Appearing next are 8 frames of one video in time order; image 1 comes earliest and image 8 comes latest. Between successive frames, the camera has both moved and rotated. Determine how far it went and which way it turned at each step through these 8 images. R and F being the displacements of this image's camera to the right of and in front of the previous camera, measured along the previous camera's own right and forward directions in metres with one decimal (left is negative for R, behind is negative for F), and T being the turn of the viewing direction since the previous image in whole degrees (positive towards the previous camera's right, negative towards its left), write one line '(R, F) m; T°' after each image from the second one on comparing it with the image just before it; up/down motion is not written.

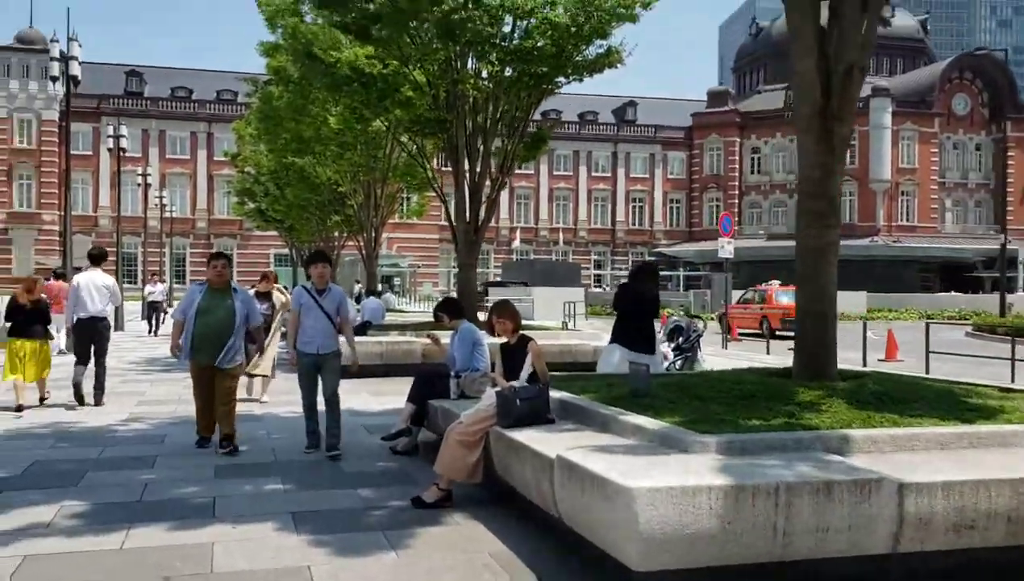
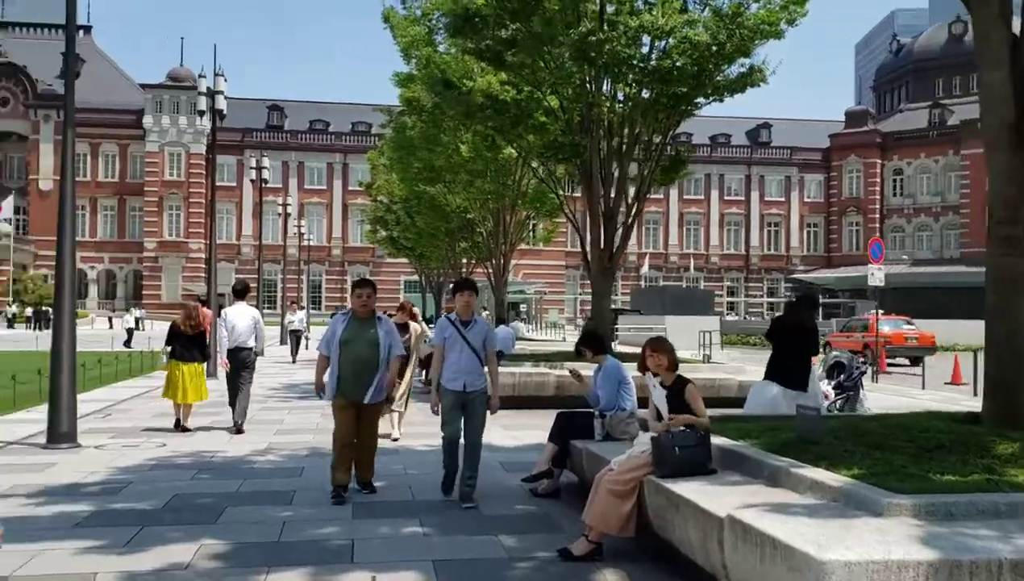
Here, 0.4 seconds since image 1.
(-0.1, +0.4) m; -7°
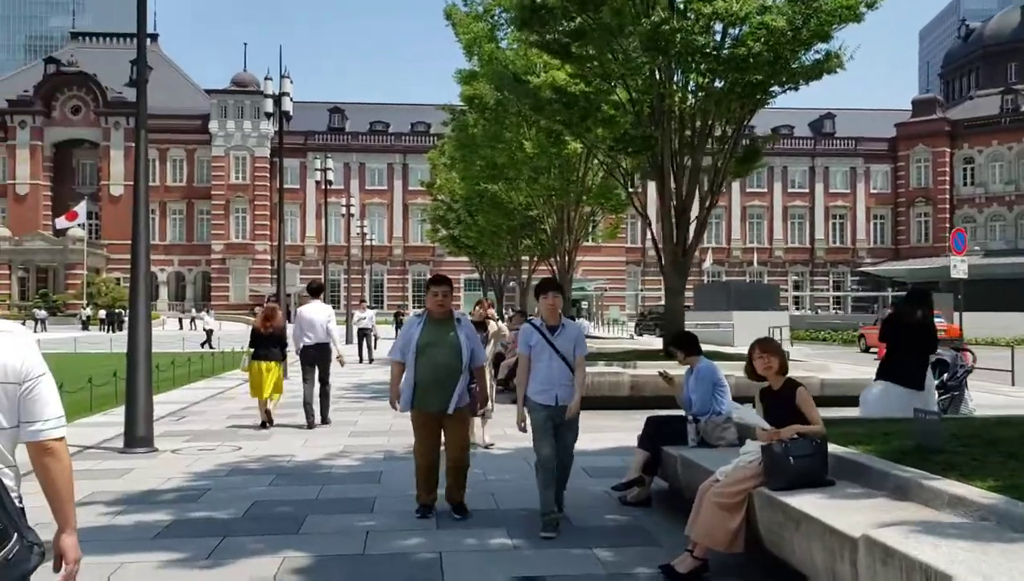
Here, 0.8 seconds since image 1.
(-0.2, +0.3) m; -3°
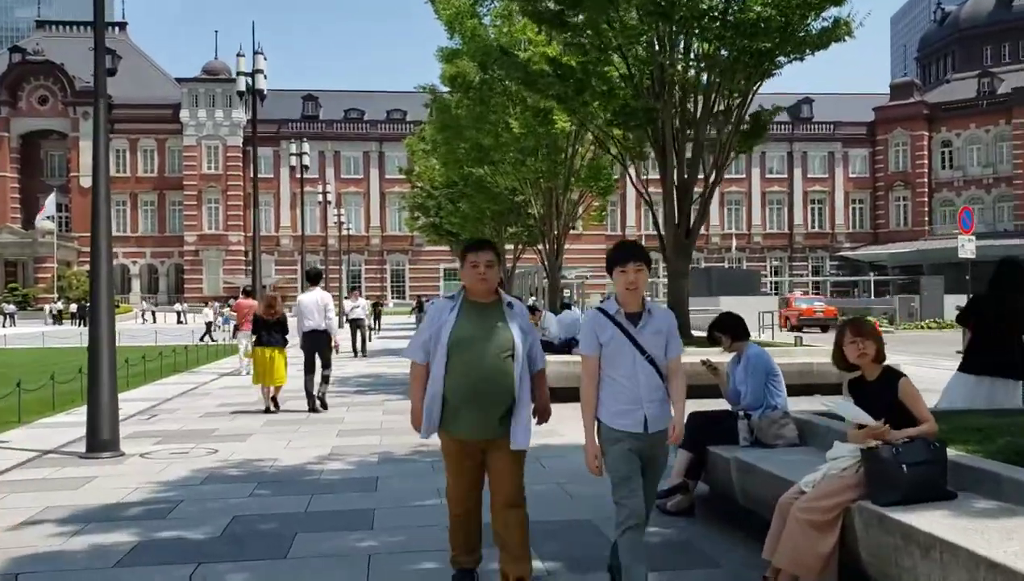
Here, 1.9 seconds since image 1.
(-0.3, +1.0) m; +1°
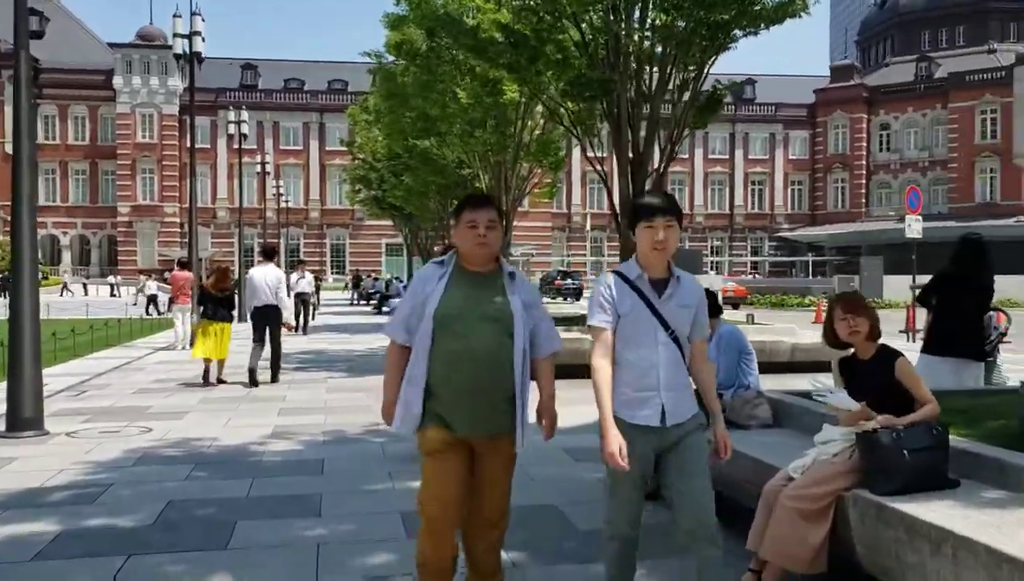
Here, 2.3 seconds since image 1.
(-0.1, +0.4) m; +3°
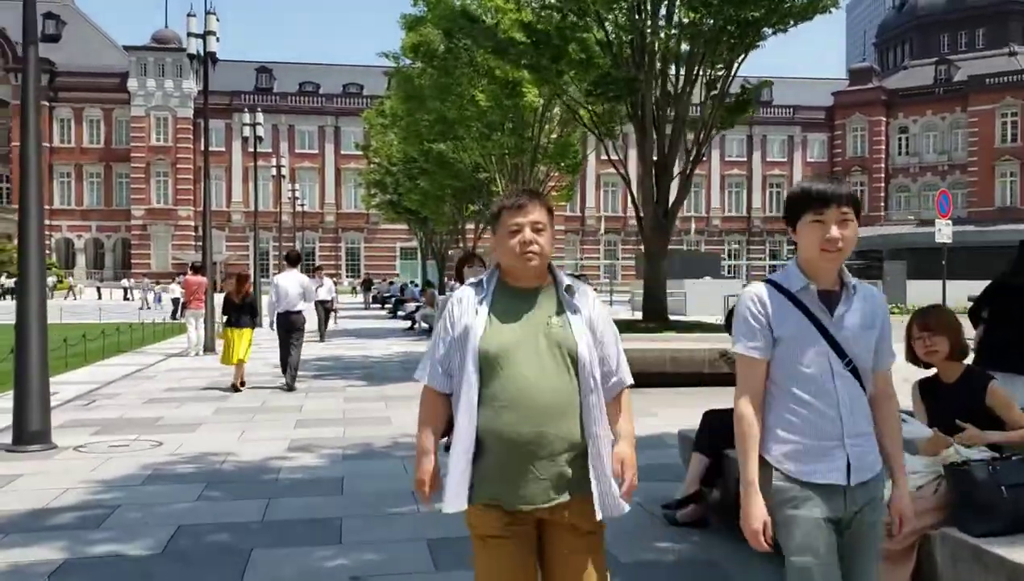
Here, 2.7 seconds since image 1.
(-0.1, +0.4) m; -1°
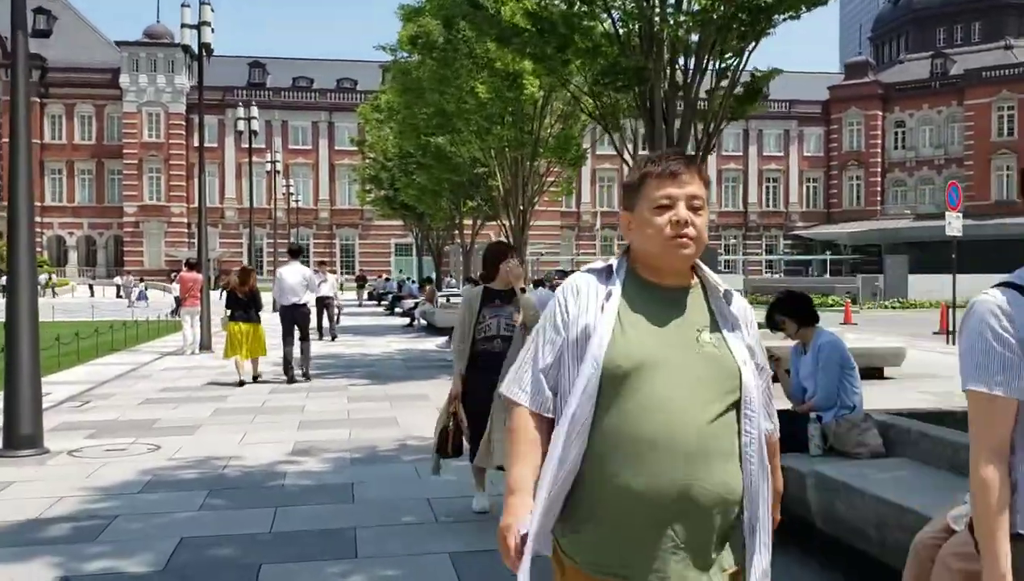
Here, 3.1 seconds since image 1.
(-0.2, +0.4) m; 0°
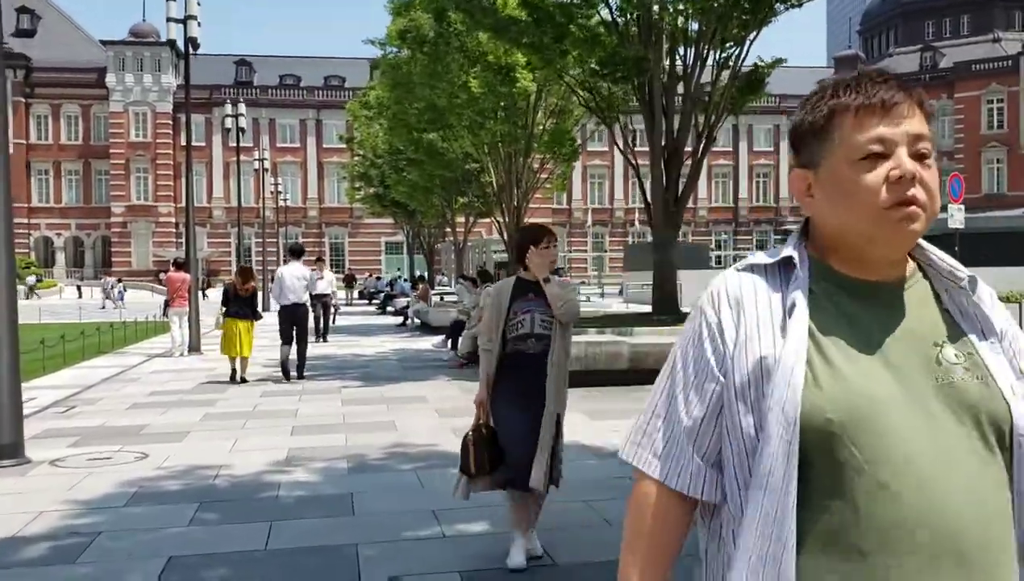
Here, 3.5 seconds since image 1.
(-0.1, +0.4) m; +1°
